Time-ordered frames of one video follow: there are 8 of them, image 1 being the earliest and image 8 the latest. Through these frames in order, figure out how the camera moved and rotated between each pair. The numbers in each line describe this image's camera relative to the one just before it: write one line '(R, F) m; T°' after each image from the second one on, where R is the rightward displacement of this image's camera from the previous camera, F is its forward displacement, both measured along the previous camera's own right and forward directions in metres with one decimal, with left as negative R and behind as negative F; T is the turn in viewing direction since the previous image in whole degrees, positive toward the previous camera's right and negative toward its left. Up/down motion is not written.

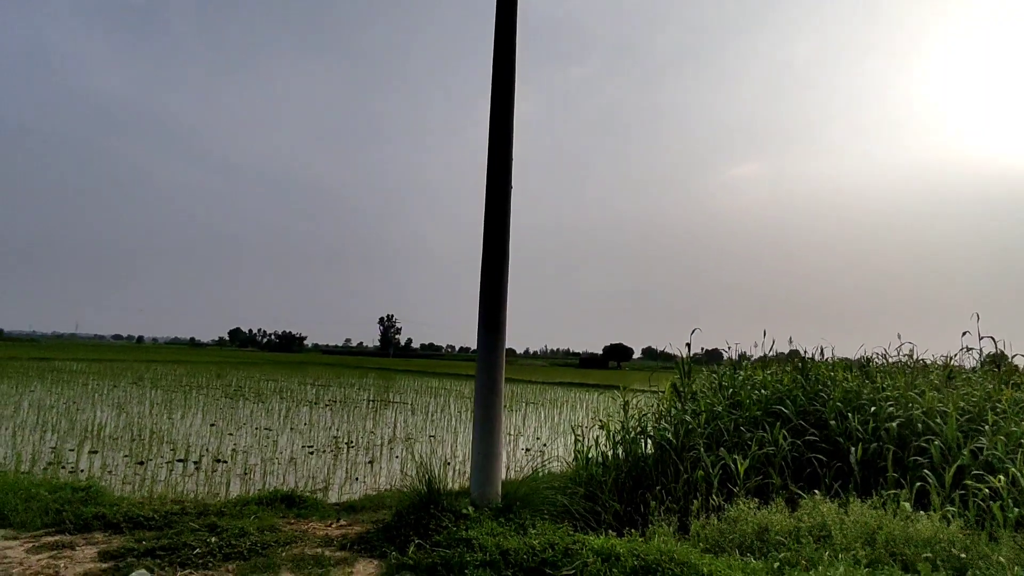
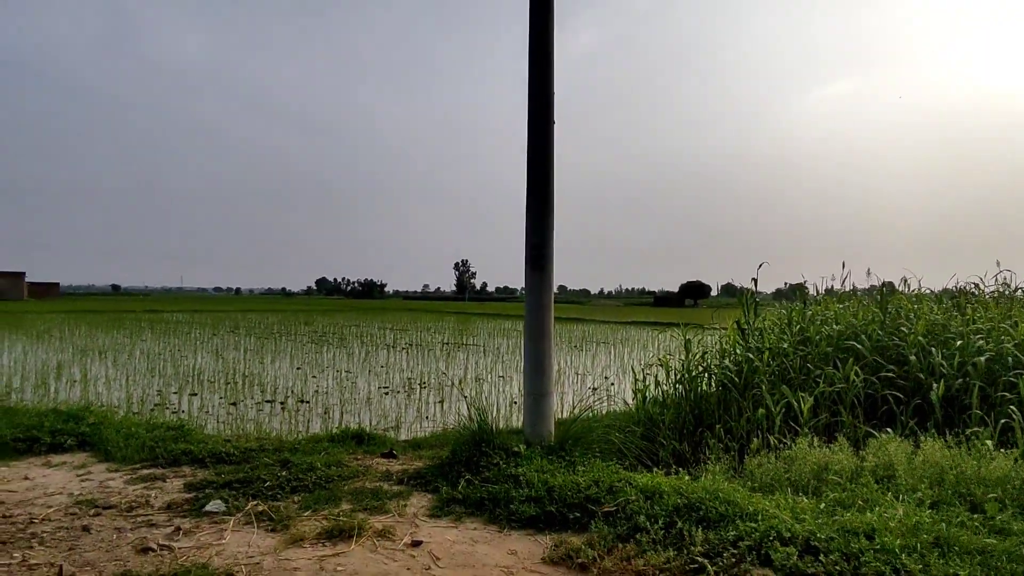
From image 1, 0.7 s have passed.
(+0.2, +0.1) m; -7°
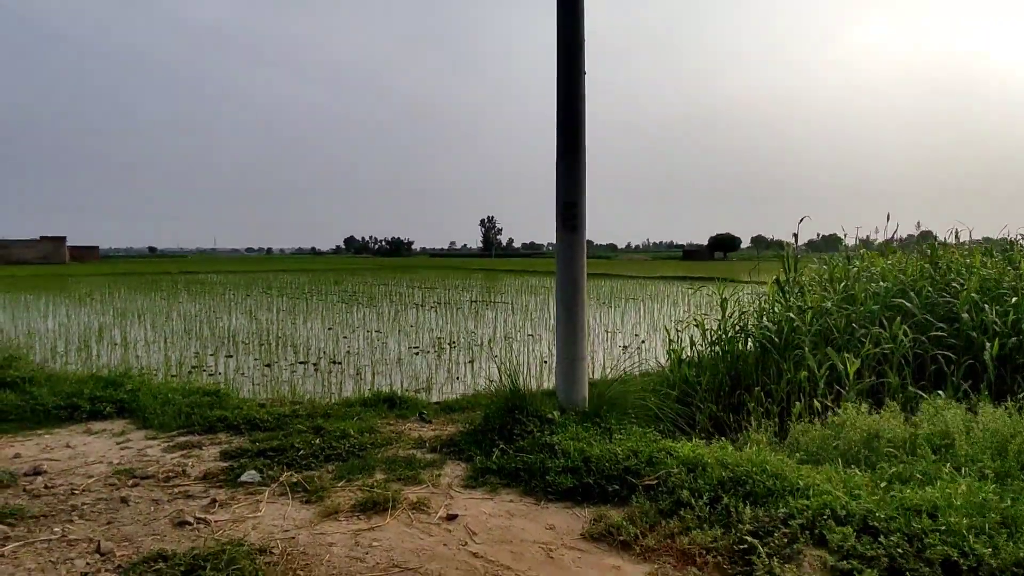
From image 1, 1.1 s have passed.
(0.0, +0.1) m; -3°
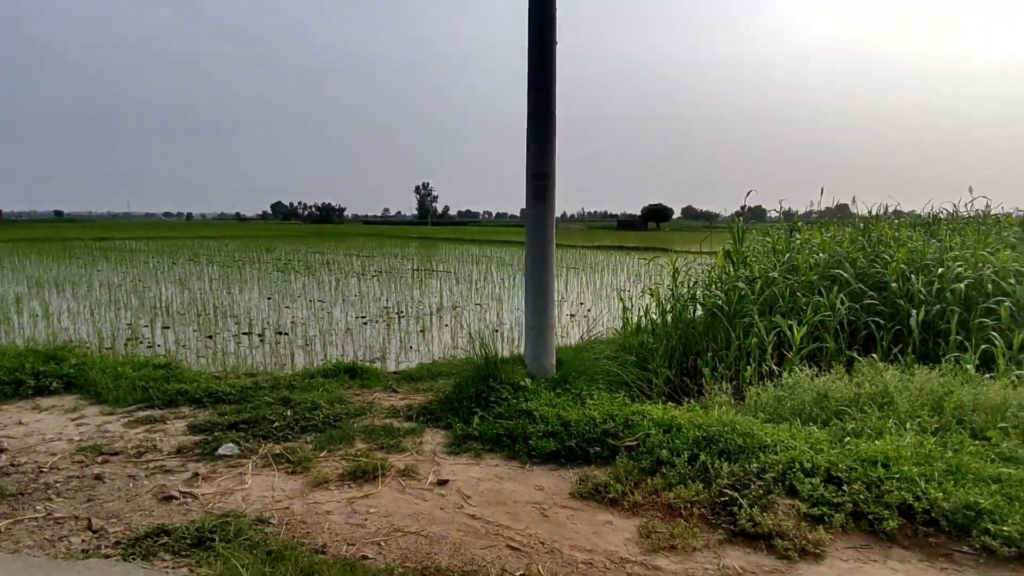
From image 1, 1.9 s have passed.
(-0.2, 0.0) m; +6°
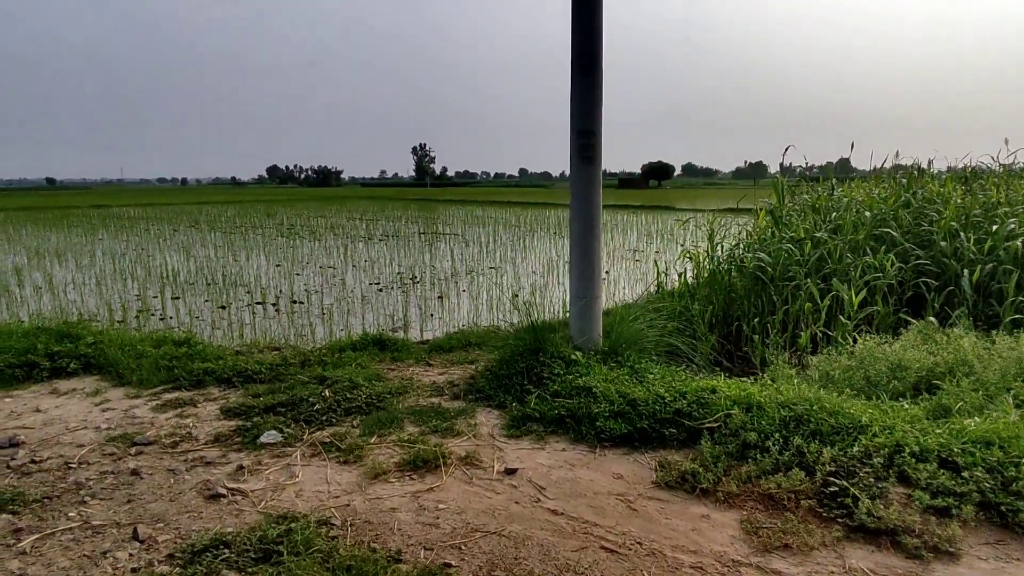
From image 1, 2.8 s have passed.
(-0.3, +0.3) m; 0°
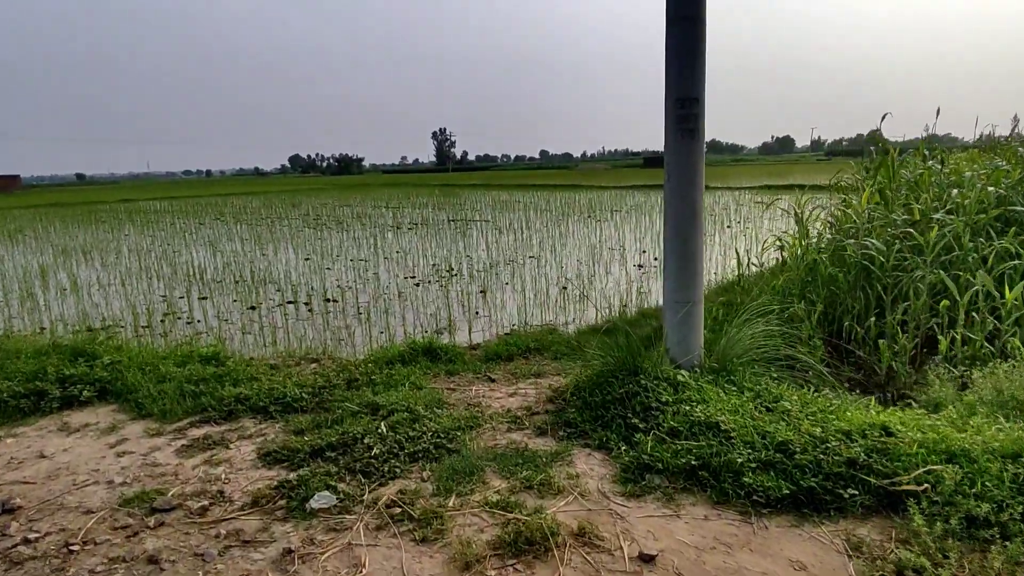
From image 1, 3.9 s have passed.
(-0.3, +0.6) m; -2°
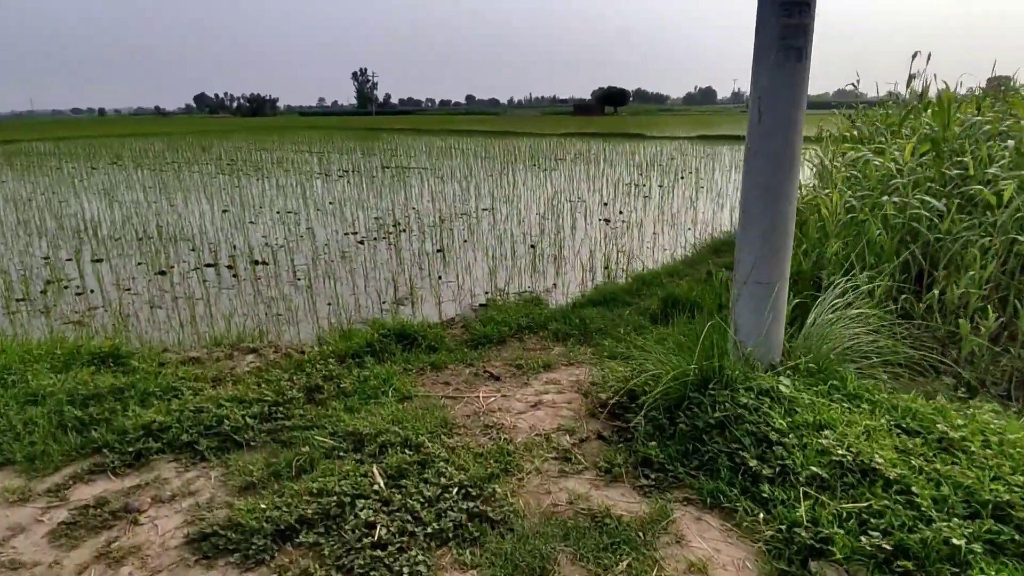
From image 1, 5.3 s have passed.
(-0.4, +0.9) m; +7°
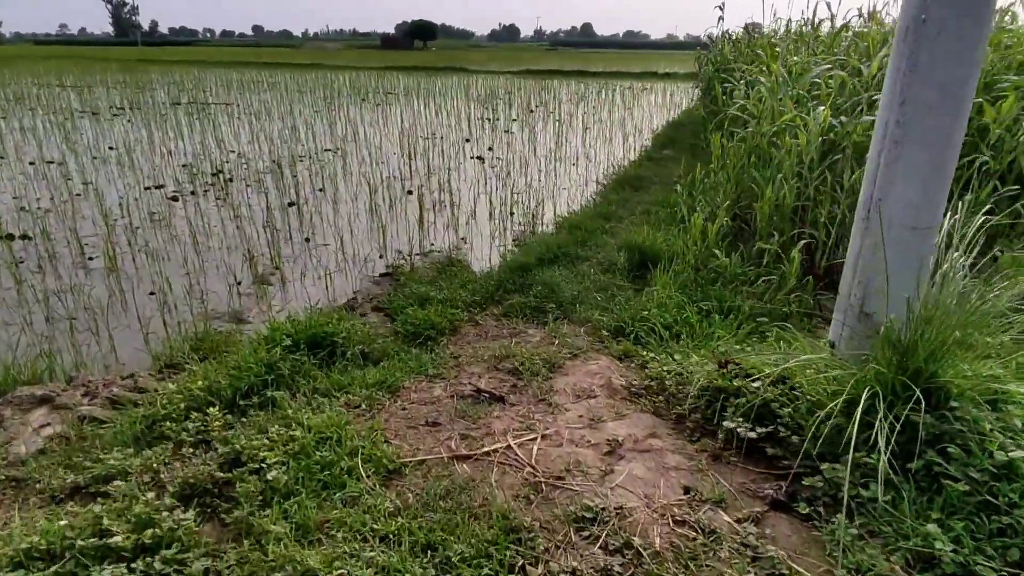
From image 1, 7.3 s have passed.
(-0.6, +1.1) m; +17°
